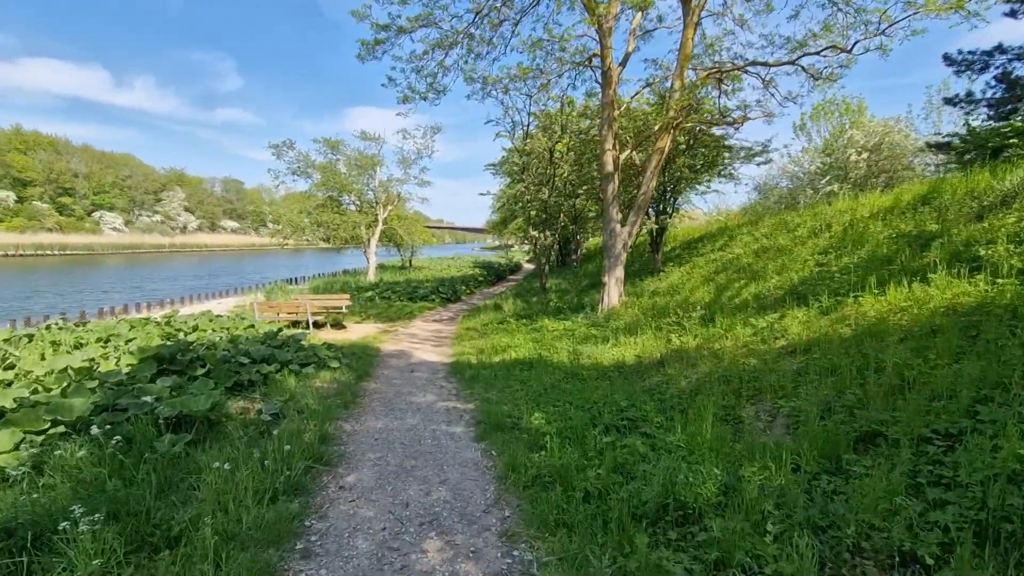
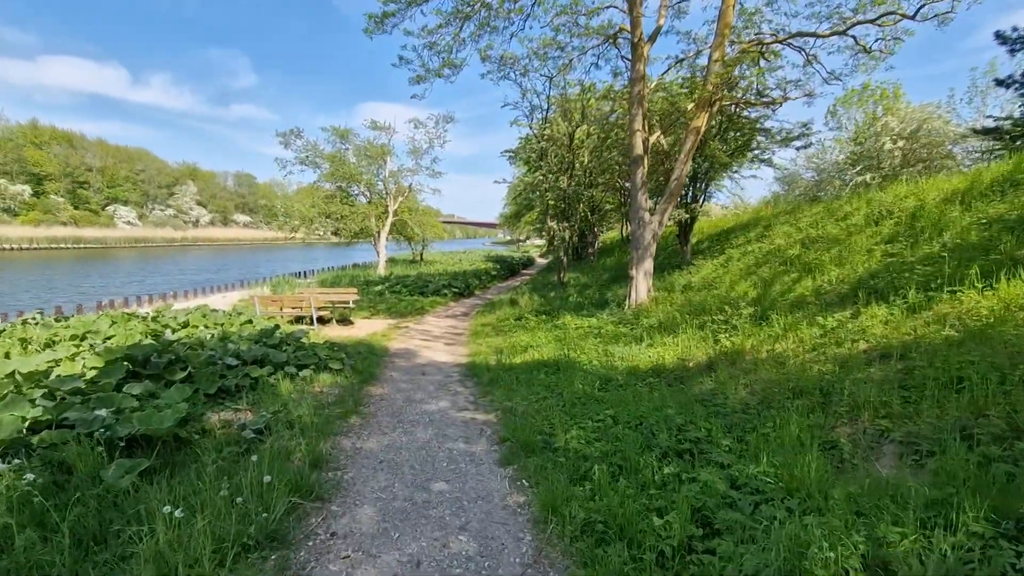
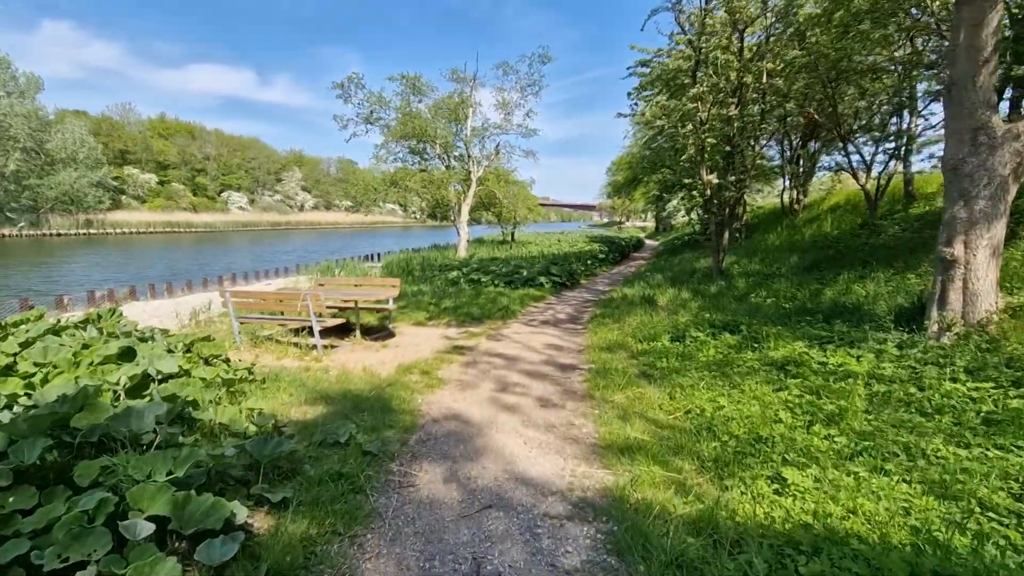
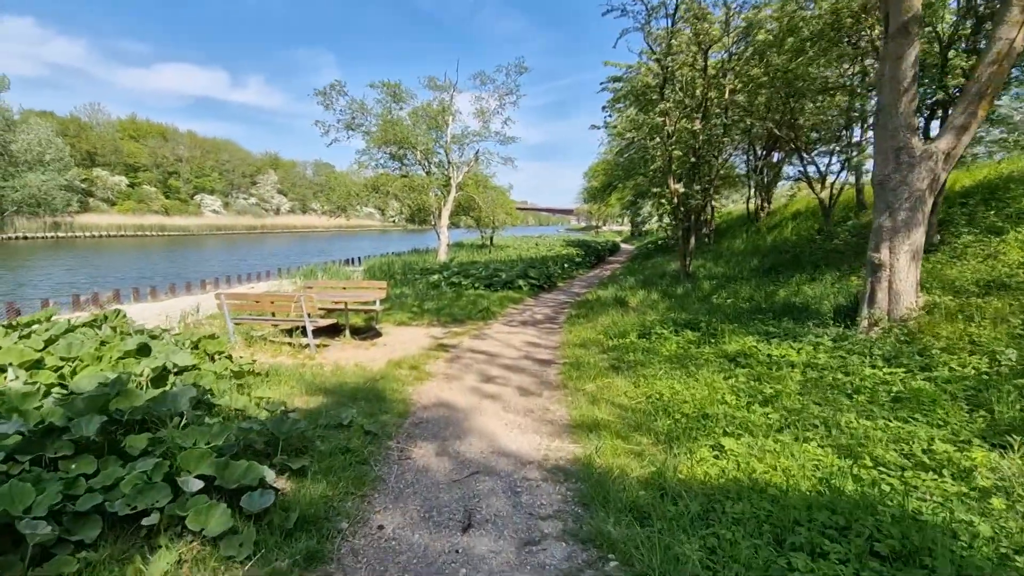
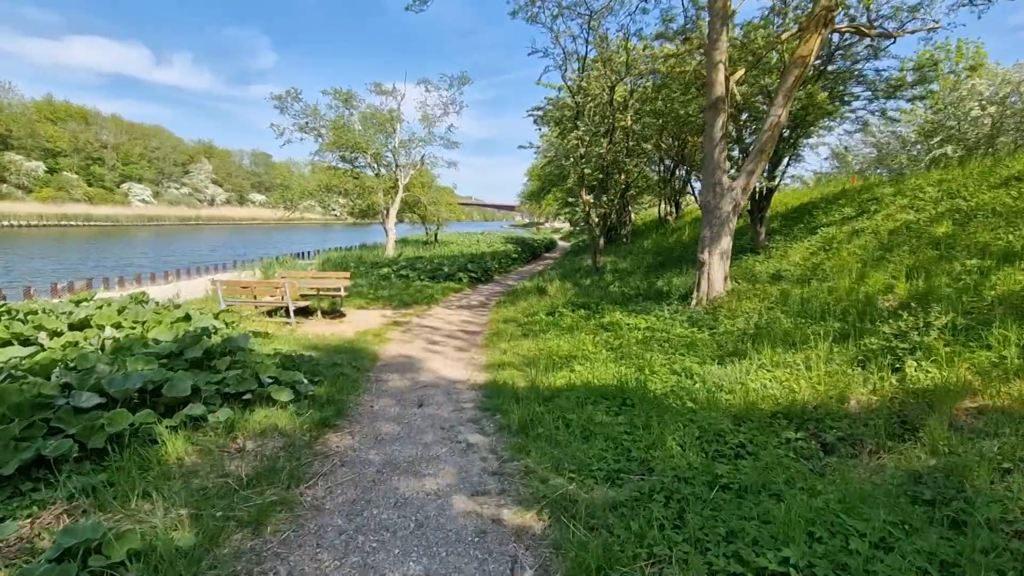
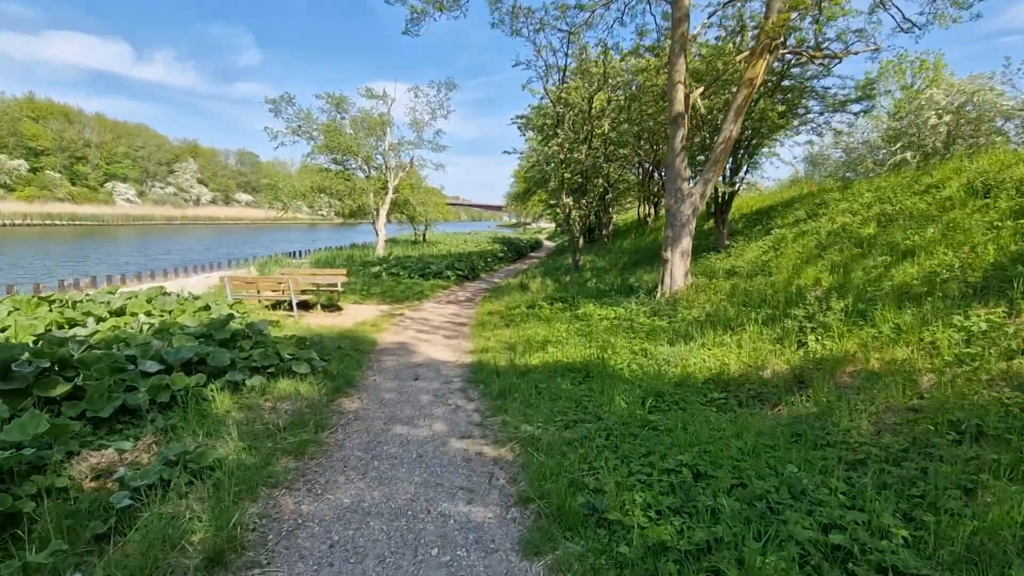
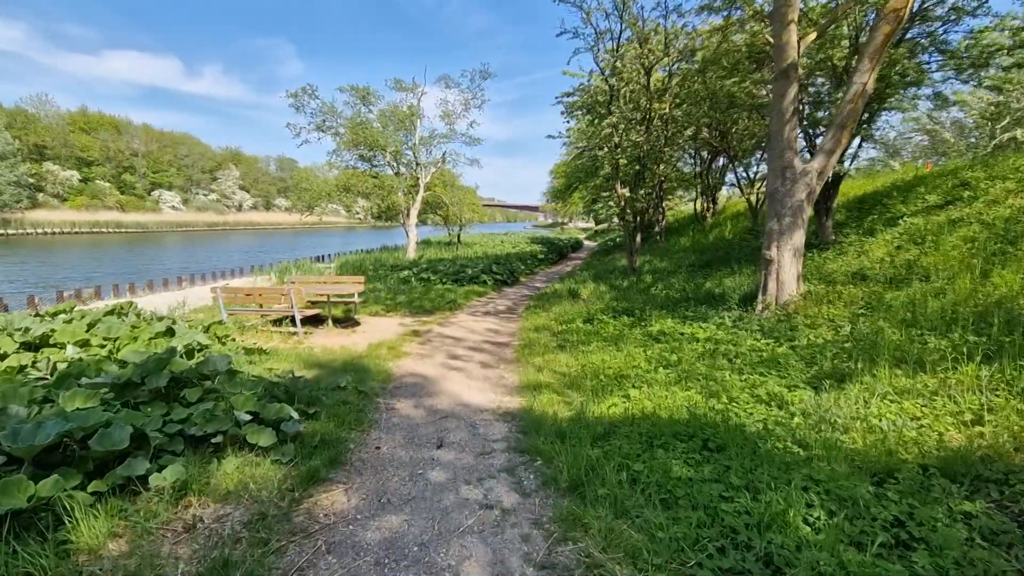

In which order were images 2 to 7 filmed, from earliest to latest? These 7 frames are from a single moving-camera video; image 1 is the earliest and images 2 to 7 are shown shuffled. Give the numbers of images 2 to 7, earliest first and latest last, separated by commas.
2, 6, 5, 7, 4, 3
